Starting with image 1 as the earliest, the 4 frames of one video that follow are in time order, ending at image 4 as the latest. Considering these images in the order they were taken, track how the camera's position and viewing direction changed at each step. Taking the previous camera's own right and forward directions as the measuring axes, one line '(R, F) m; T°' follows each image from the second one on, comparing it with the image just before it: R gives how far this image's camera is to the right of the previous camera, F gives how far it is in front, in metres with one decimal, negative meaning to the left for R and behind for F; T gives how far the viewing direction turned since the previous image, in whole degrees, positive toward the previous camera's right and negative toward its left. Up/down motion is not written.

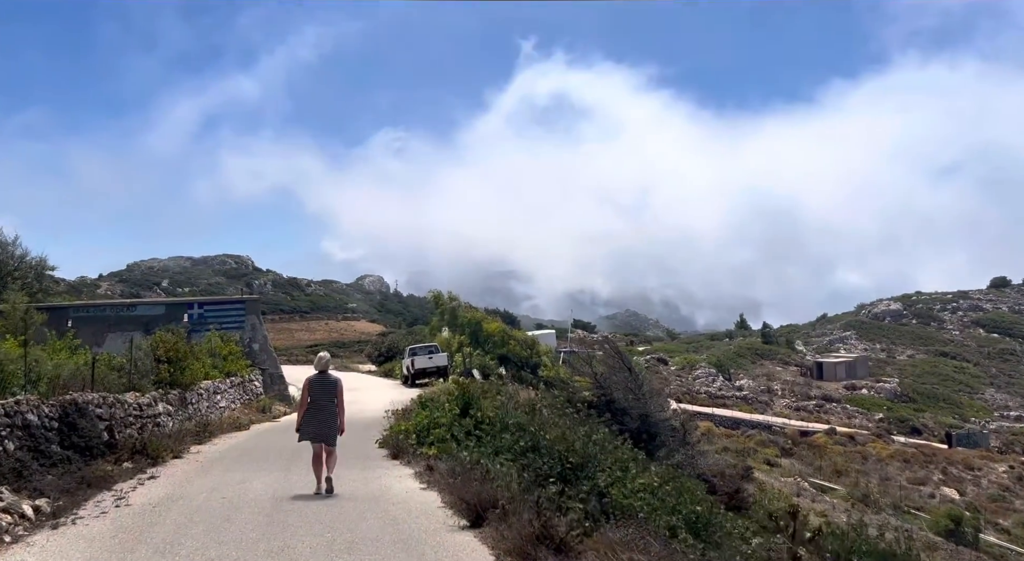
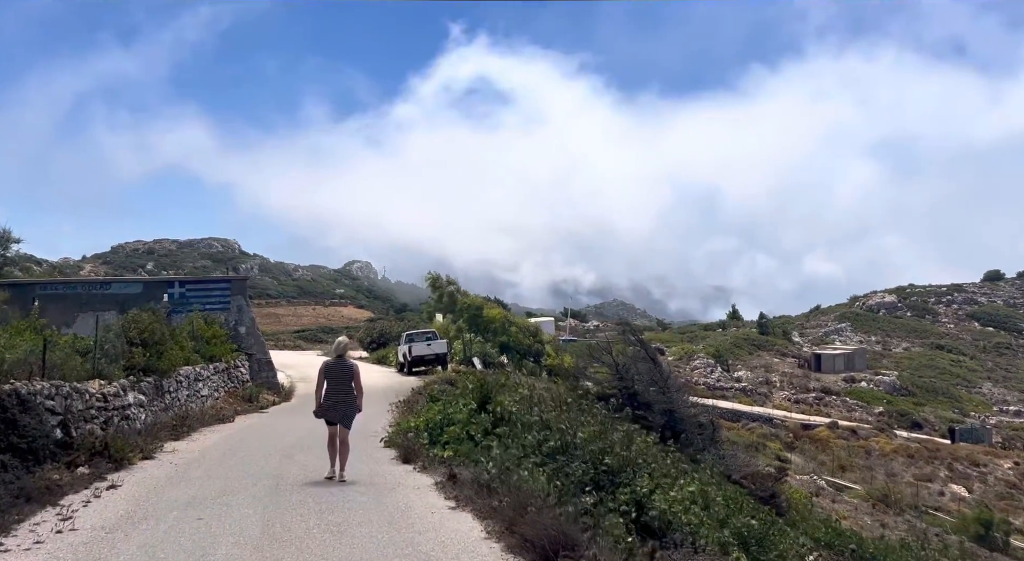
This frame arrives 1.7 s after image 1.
(-0.5, +1.5) m; +1°
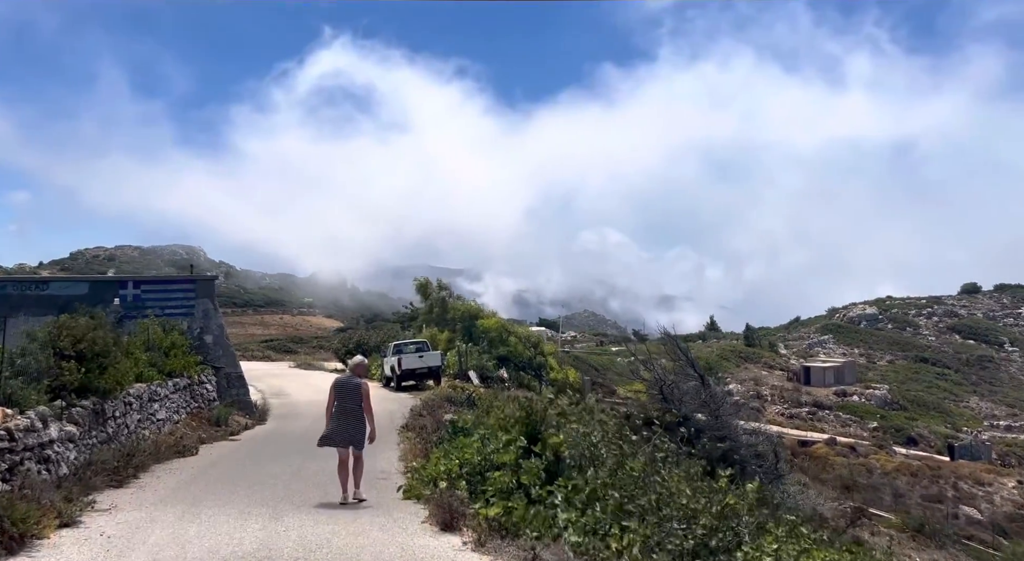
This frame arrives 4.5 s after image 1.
(-0.9, +2.5) m; +2°
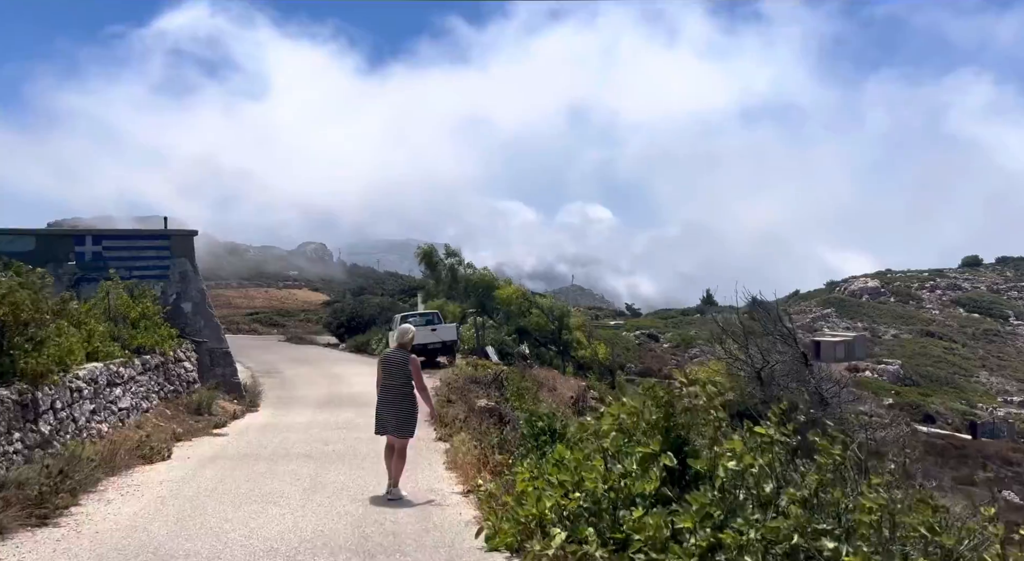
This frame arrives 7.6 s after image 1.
(-0.9, +2.6) m; +1°
